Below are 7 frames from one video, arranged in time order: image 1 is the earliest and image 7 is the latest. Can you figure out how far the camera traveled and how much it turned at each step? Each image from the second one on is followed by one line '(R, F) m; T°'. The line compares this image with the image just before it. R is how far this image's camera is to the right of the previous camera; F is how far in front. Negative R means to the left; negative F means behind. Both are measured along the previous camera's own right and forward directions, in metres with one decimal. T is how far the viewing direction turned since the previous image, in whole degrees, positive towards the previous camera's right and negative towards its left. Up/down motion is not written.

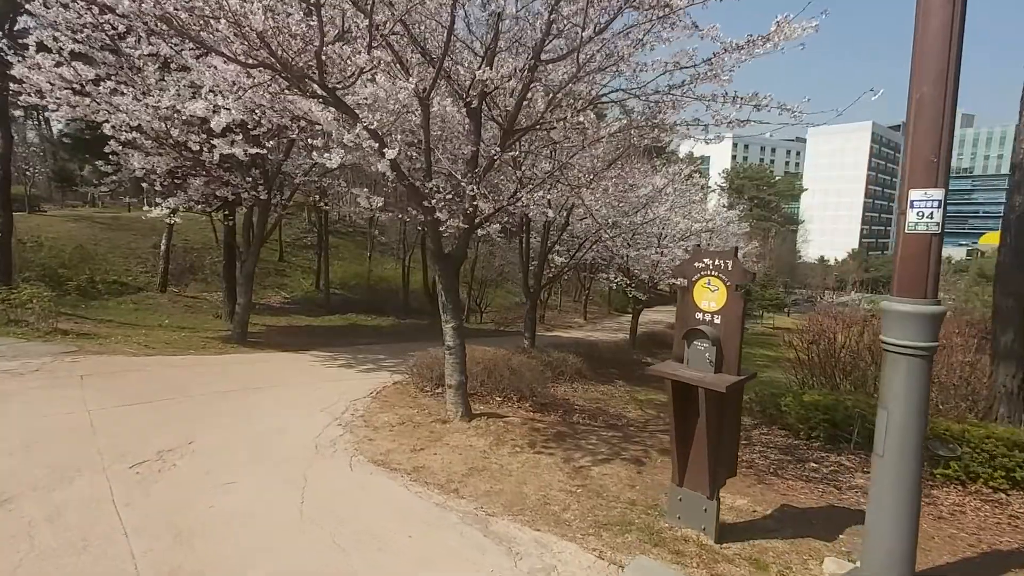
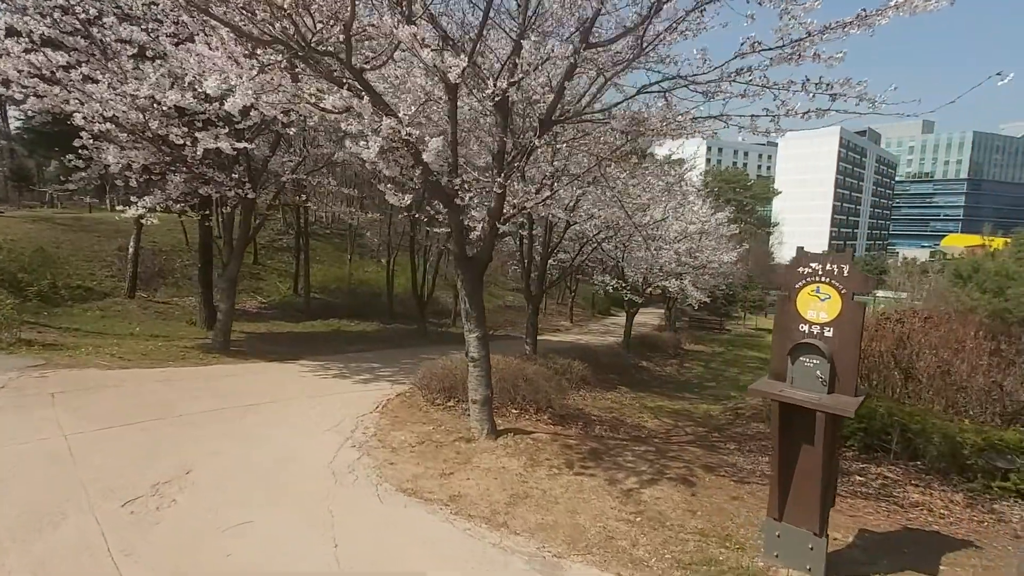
(-0.6, +0.5) m; +3°
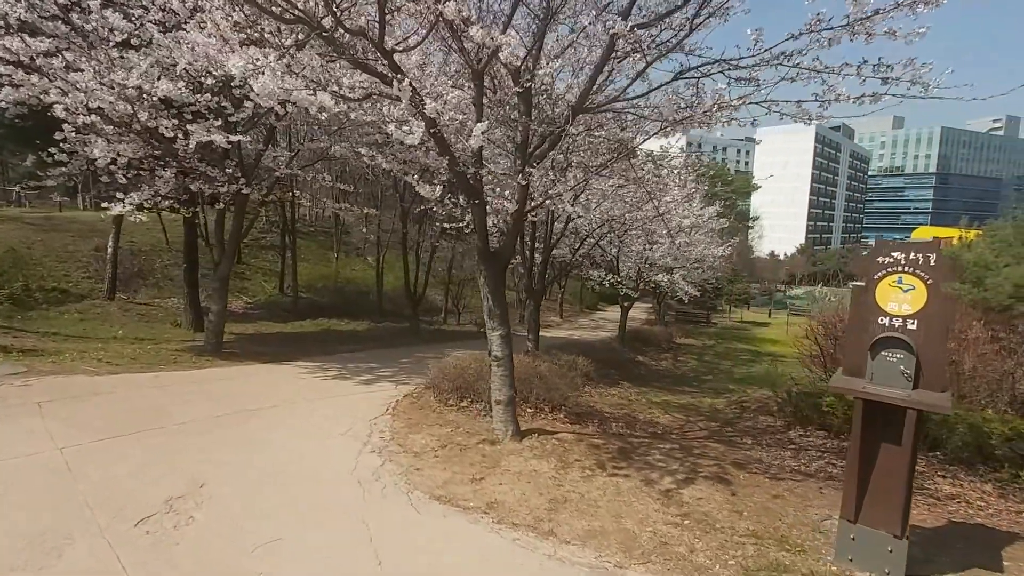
(-0.5, +0.2) m; +2°
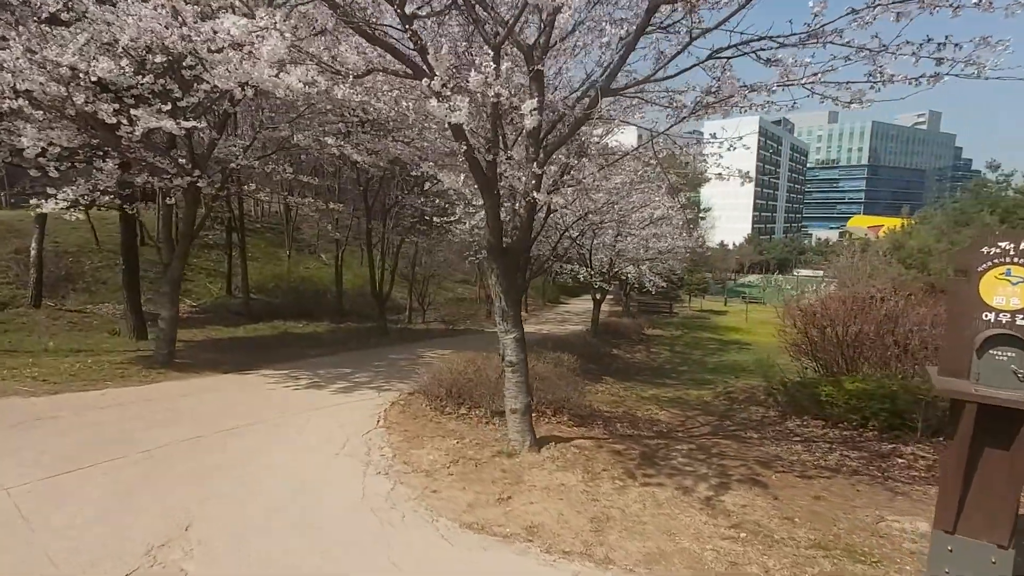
(-0.6, +0.5) m; +5°
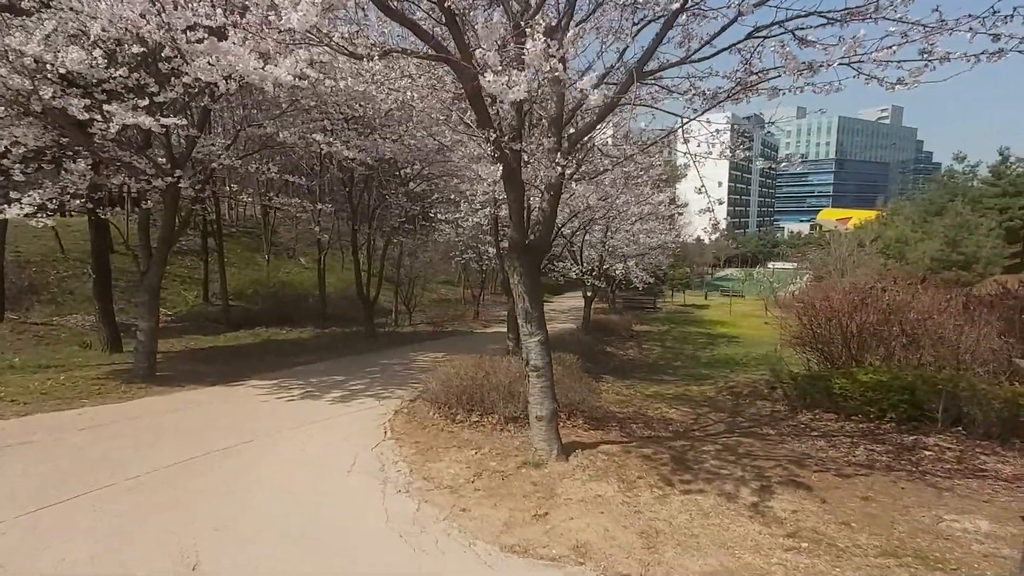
(-0.4, +0.3) m; +3°
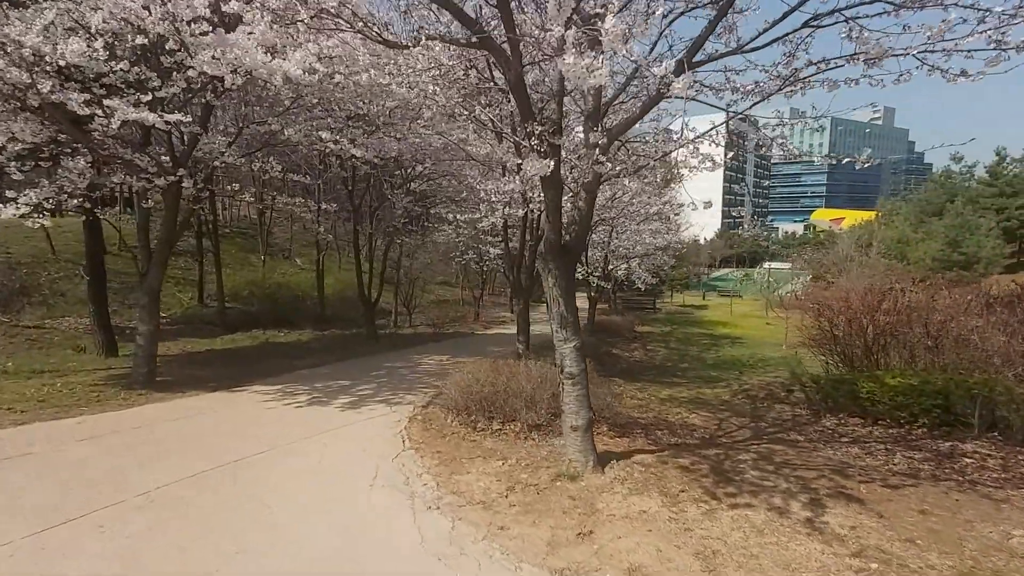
(-0.4, +0.3) m; +1°
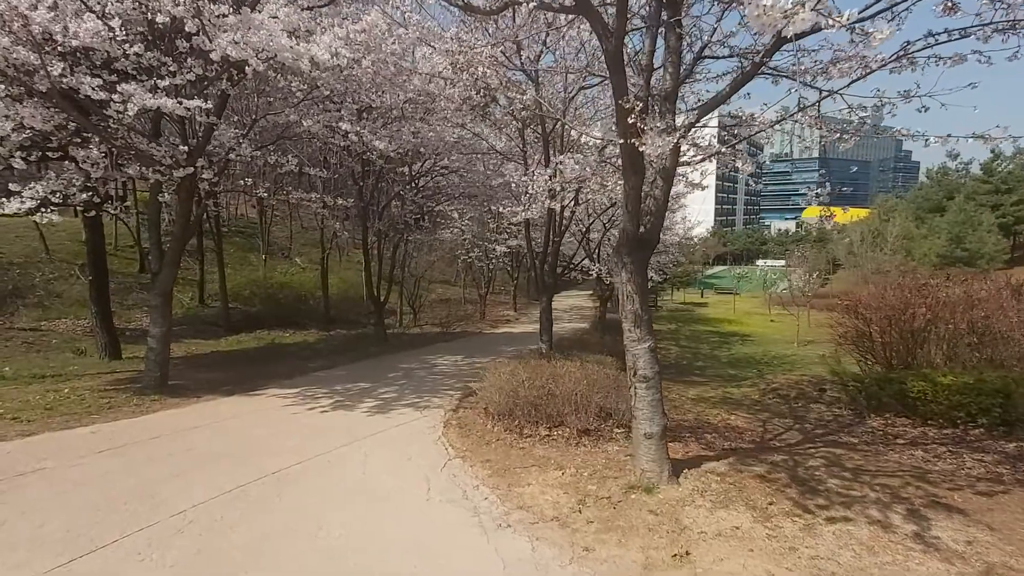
(-0.7, +0.4) m; +1°
